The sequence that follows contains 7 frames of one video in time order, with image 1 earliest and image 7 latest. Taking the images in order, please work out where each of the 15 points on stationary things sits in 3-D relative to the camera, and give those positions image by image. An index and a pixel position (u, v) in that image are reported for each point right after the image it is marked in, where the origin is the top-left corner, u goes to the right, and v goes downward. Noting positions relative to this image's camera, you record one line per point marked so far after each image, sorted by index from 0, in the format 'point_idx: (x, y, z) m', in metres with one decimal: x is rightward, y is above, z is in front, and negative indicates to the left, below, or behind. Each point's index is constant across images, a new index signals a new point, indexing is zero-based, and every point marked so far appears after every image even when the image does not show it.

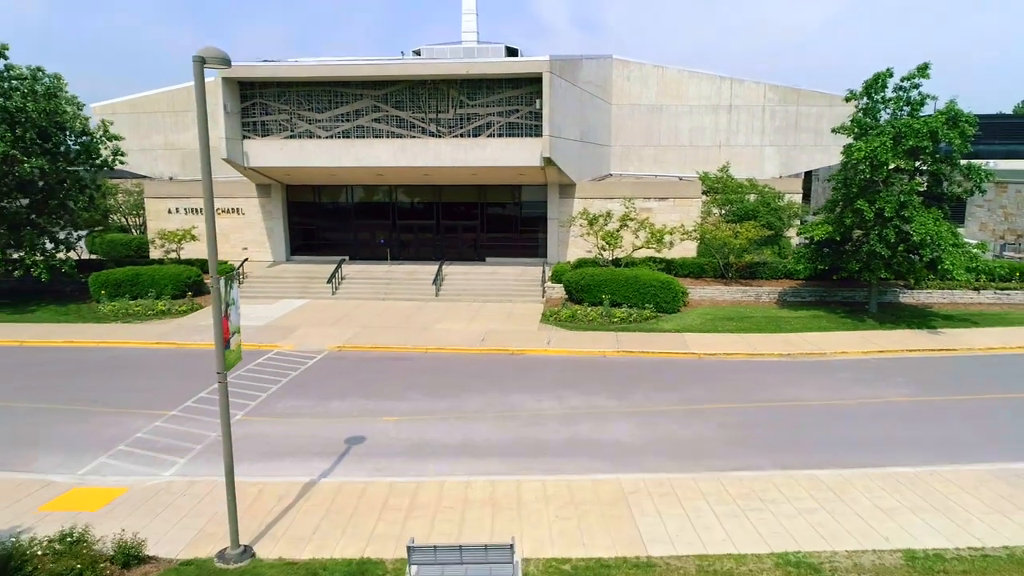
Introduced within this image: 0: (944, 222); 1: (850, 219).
0: (+9.5, +1.5, +18.6) m
1: (+7.6, +1.6, +18.9) m
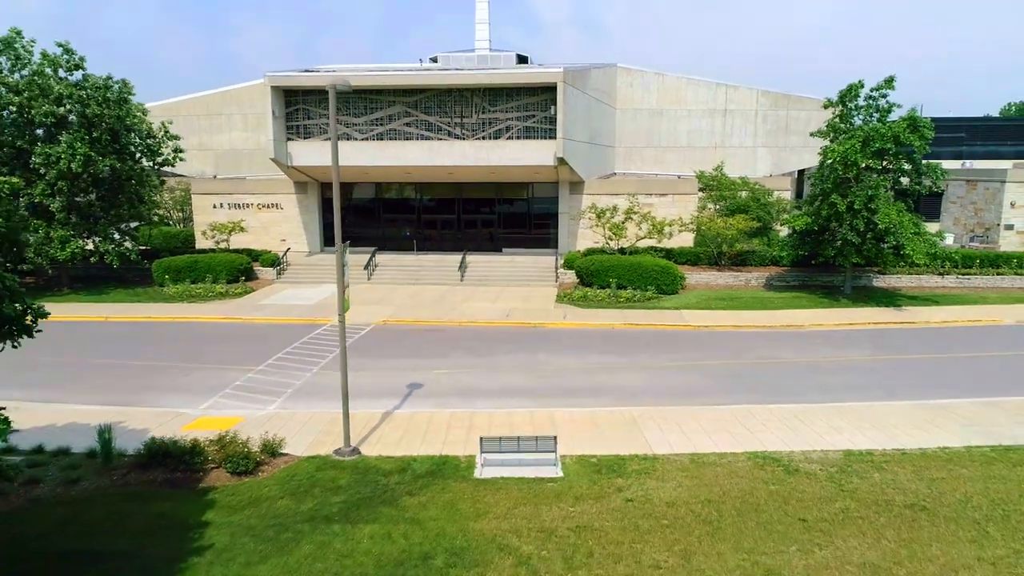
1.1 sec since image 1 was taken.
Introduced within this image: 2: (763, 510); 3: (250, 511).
0: (+10.1, +1.9, +21.4) m
1: (+8.2, +2.0, +21.8) m
2: (+2.7, -2.4, +9.0) m
3: (-2.9, -2.4, +9.1) m
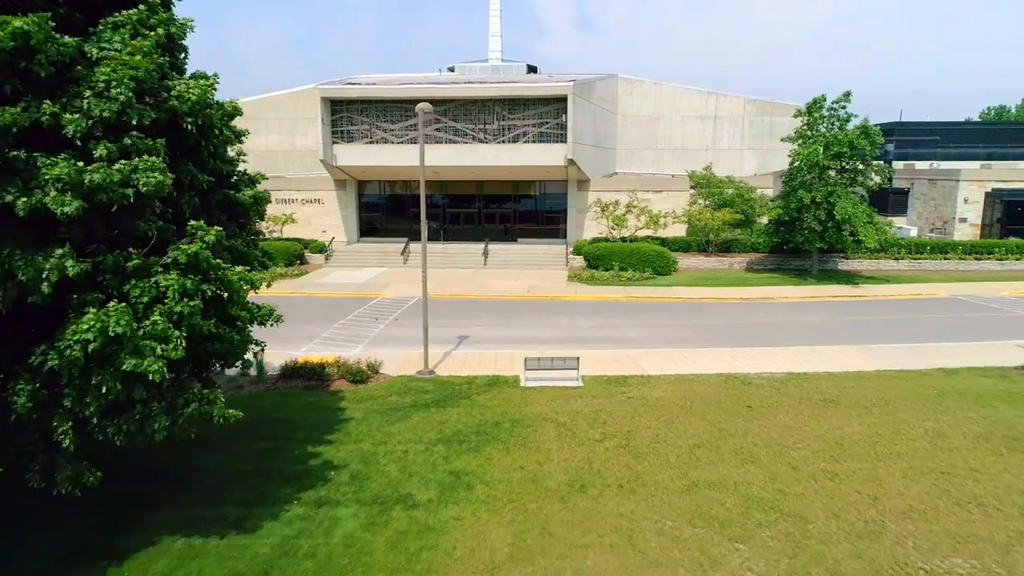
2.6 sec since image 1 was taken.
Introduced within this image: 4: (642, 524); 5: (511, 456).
0: (+10.7, +2.5, +25.5) m
1: (+8.8, +2.6, +25.9) m
2: (+3.3, -1.8, +13.2) m
3: (-2.2, -1.8, +13.2) m
4: (+1.3, -2.5, +8.7) m
5: (0.0, -2.2, +10.7) m
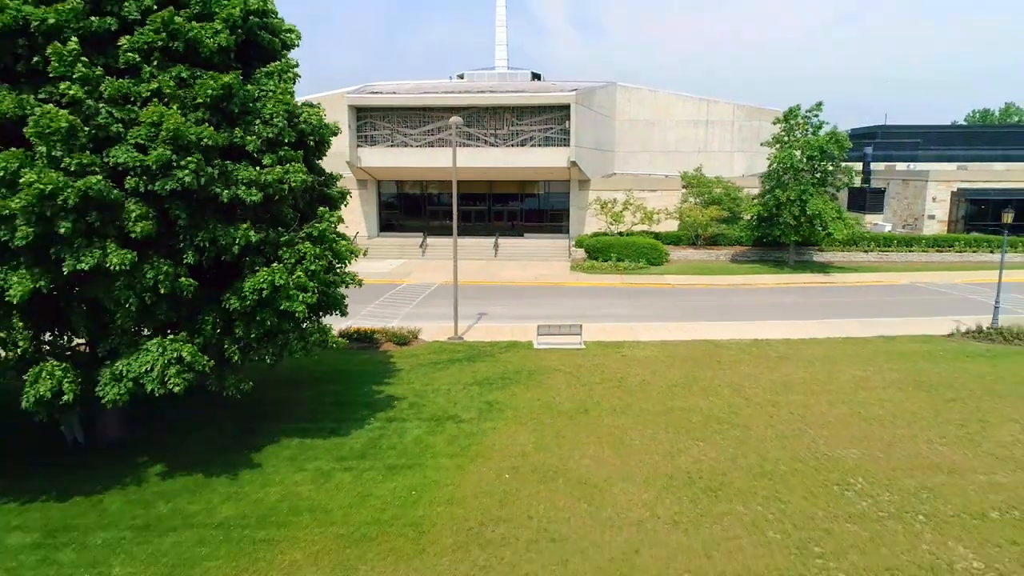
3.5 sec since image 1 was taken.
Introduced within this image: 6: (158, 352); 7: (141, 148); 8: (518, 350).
0: (+11.0, +2.9, +28.7) m
1: (+9.1, +3.0, +29.1) m
2: (+3.6, -1.4, +16.4) m
3: (-1.9, -1.4, +16.4) m
4: (+1.7, -2.0, +11.9) m
5: (+0.3, -1.8, +13.9) m
6: (-3.7, -0.7, +8.8) m
7: (-3.8, +1.4, +8.5) m
8: (+0.1, -1.3, +17.1) m
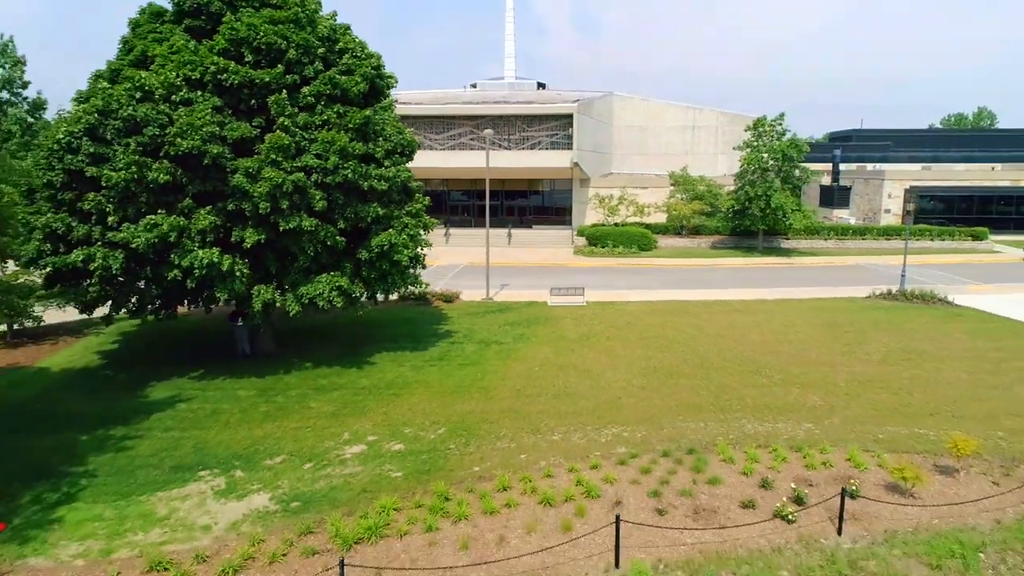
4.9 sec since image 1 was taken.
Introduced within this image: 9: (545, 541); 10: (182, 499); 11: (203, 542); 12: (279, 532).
0: (+11.5, +3.7, +34.2) m
1: (+9.6, +3.8, +34.6) m
2: (+4.2, -0.6, +21.8) m
3: (-1.4, -0.6, +21.9) m
4: (+2.2, -1.3, +17.4) m
5: (+0.8, -1.0, +19.4) m
6: (-3.2, +0.1, +14.2) m
7: (-3.2, +2.2, +13.9) m
8: (+0.6, -0.5, +22.6) m
9: (+0.3, -2.6, +8.4) m
10: (-3.8, -2.4, +9.7) m
11: (-3.2, -2.6, +8.6) m
12: (-2.5, -2.5, +8.8) m
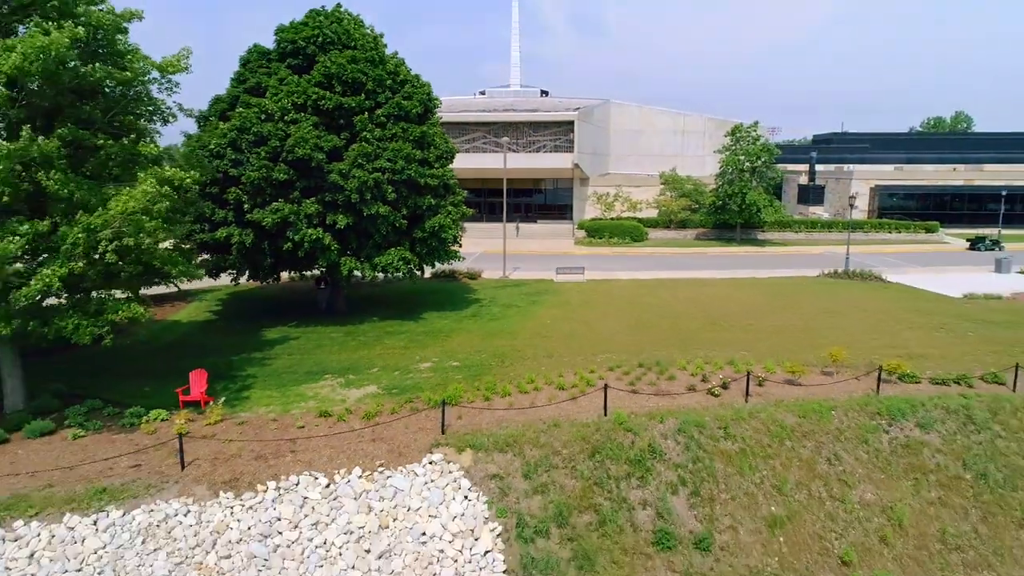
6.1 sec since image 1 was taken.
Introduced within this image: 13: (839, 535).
0: (+11.9, +4.3, +39.2) m
1: (+10.0, +4.4, +39.6) m
2: (+4.6, +0.1, +26.9) m
3: (-1.0, +0.1, +26.9) m
4: (+2.6, -0.6, +22.4) m
5: (+1.3, -0.3, +24.4) m
6: (-2.7, +0.8, +19.3) m
7: (-2.8, +2.9, +19.0) m
8: (+1.1, +0.2, +27.6) m
9: (+0.8, -1.9, +13.4) m
10: (-3.4, -1.8, +14.7) m
11: (-2.8, -1.9, +13.6) m
12: (-2.0, -1.9, +13.8) m
13: (+4.4, -3.3, +11.1) m
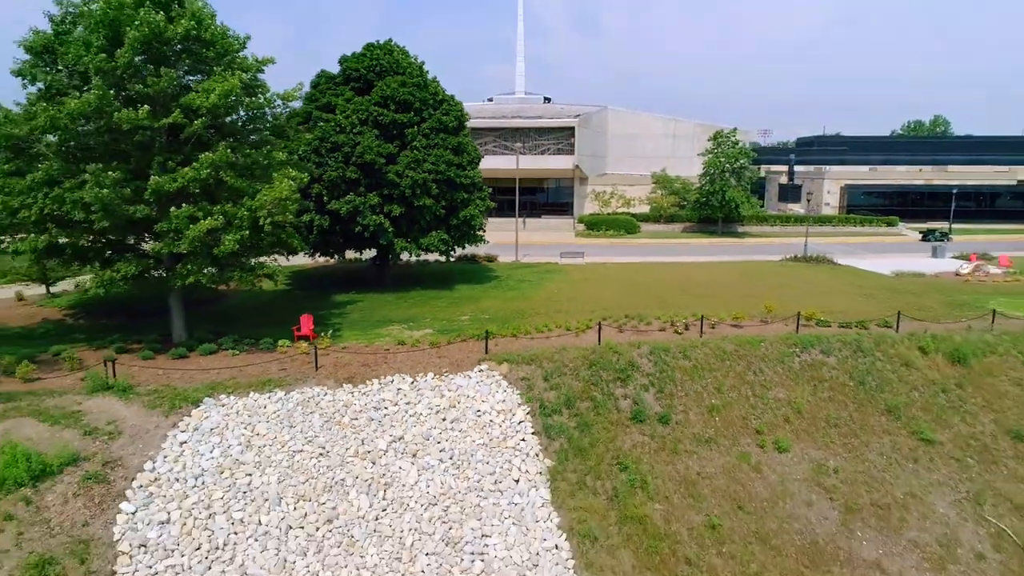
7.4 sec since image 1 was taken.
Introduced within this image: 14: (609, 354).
0: (+12.4, +5.1, +44.6) m
1: (+10.5, +5.2, +45.0) m
2: (+5.1, +0.8, +32.2) m
3: (-0.5, +0.8, +32.3) m
4: (+3.1, +0.2, +27.7) m
5: (+1.7, +0.4, +29.8) m
6: (-2.2, +1.5, +24.6) m
7: (-2.3, +3.6, +24.3) m
8: (+1.5, +0.9, +32.9) m
9: (+1.3, -1.1, +18.8) m
10: (-2.9, -1.0, +20.0) m
11: (-2.3, -1.2, +19.0) m
12: (-1.5, -1.1, +19.1) m
13: (+4.8, -2.5, +16.4) m
14: (+2.0, -1.4, +17.6) m
